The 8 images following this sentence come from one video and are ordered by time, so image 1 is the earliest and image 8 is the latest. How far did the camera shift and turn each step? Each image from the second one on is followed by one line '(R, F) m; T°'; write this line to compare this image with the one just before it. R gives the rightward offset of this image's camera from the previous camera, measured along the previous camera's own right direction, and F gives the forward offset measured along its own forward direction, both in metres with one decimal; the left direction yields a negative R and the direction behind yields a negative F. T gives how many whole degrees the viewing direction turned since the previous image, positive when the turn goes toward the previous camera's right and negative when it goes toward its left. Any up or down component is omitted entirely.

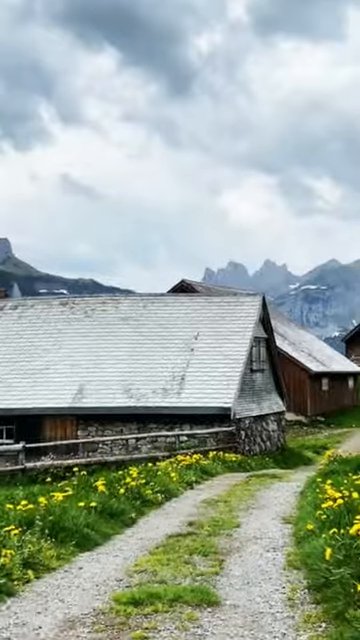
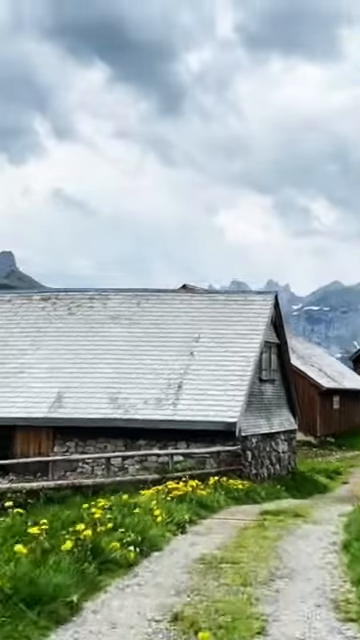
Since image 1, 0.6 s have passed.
(+0.1, +3.8) m; 0°
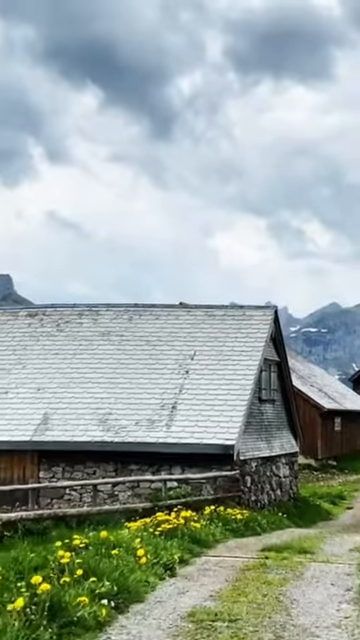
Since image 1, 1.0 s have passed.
(+0.1, +1.3) m; 0°
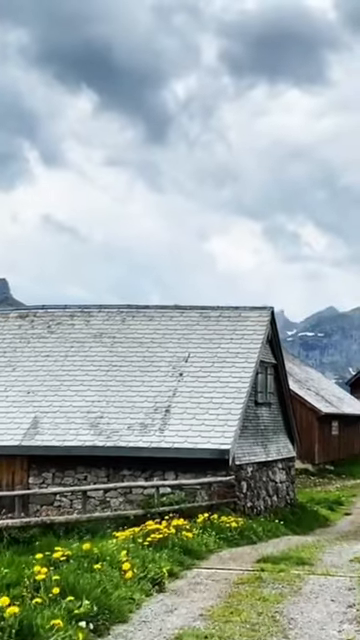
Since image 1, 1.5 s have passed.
(+0.1, +0.5) m; 0°
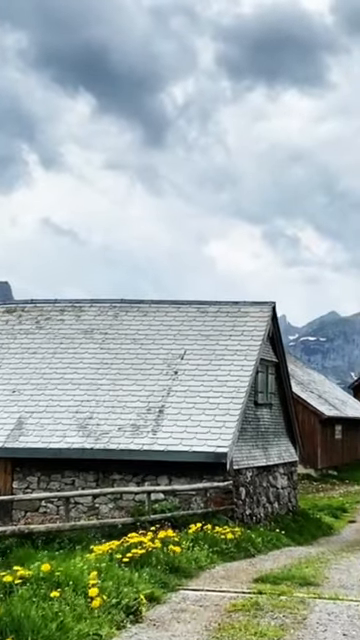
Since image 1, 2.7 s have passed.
(+0.2, +1.2) m; 0°
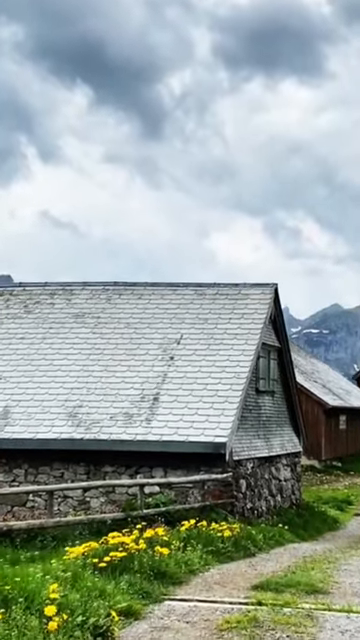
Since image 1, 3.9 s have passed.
(+0.1, +1.1) m; 0°
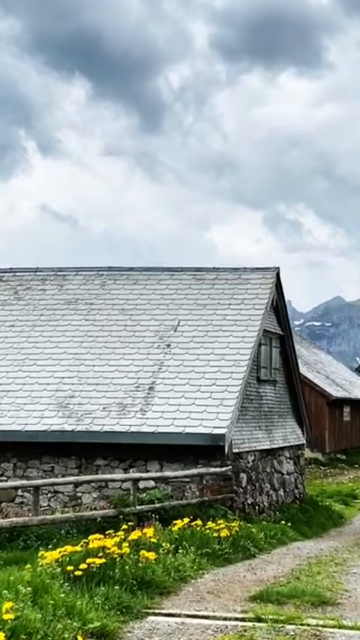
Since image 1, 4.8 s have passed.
(+0.1, +0.9) m; 0°
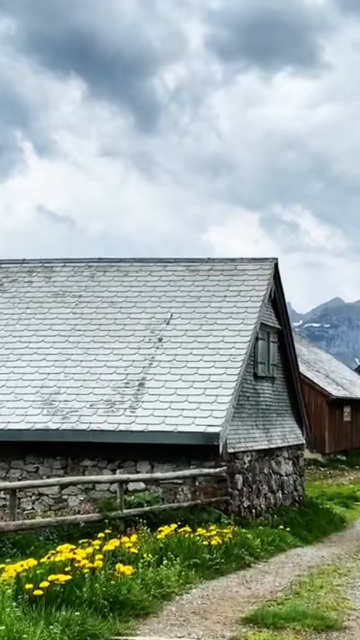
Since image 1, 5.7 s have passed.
(+0.1, +0.9) m; 0°
